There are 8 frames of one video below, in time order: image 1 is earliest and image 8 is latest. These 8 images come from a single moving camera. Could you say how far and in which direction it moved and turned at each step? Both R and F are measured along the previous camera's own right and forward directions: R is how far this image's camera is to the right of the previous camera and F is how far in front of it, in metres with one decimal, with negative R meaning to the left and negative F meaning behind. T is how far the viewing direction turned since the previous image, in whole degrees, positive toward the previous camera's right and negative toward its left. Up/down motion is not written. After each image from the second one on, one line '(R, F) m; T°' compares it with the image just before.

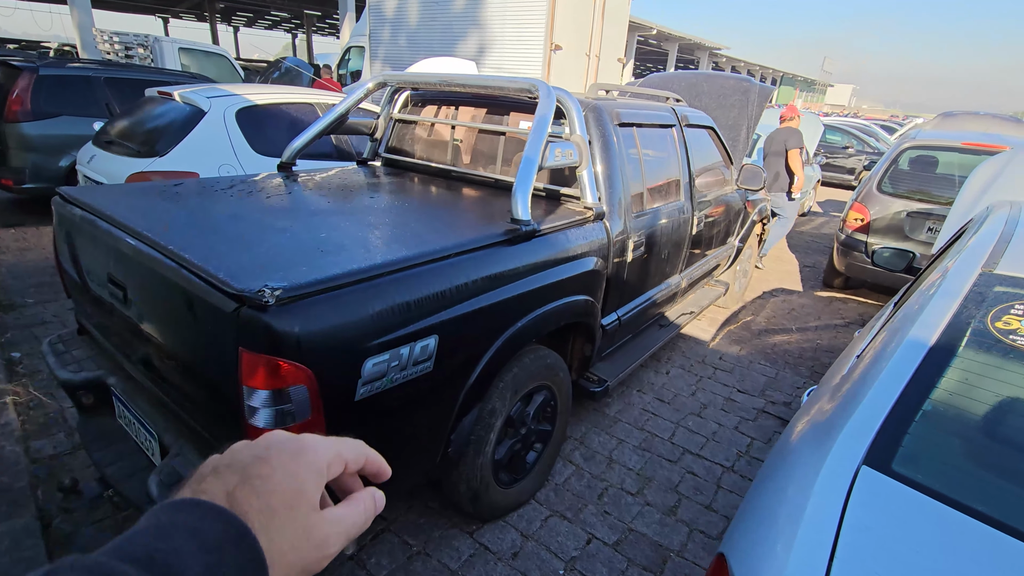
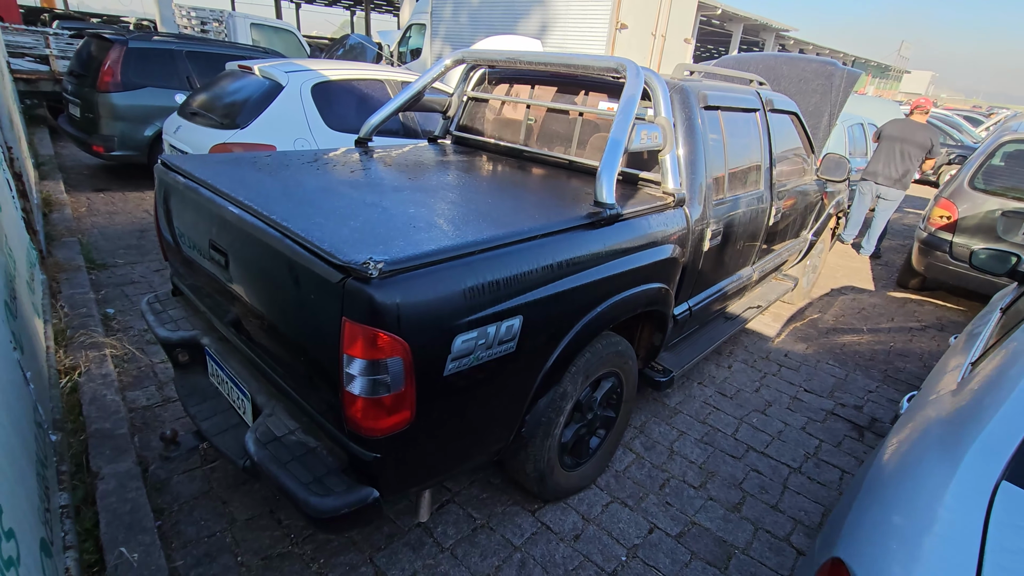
(-0.2, 0.0) m; -5°
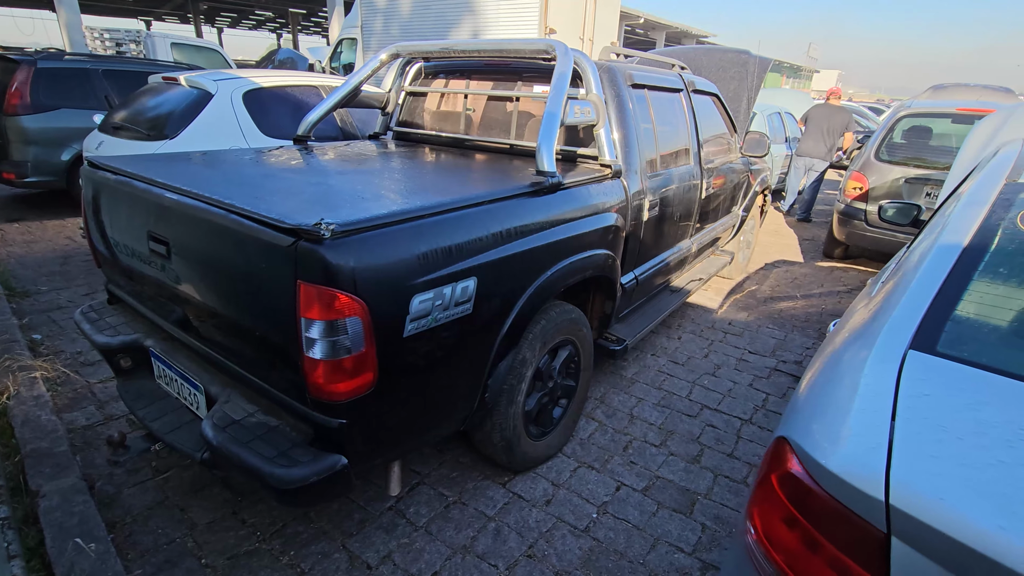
(0.0, -0.1) m; +5°
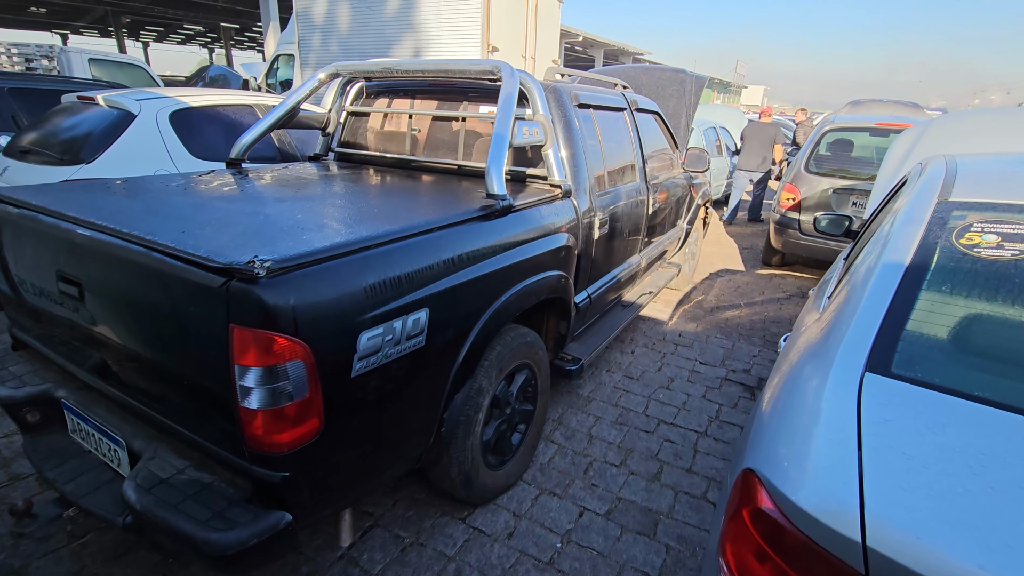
(0.0, +0.1) m; +5°
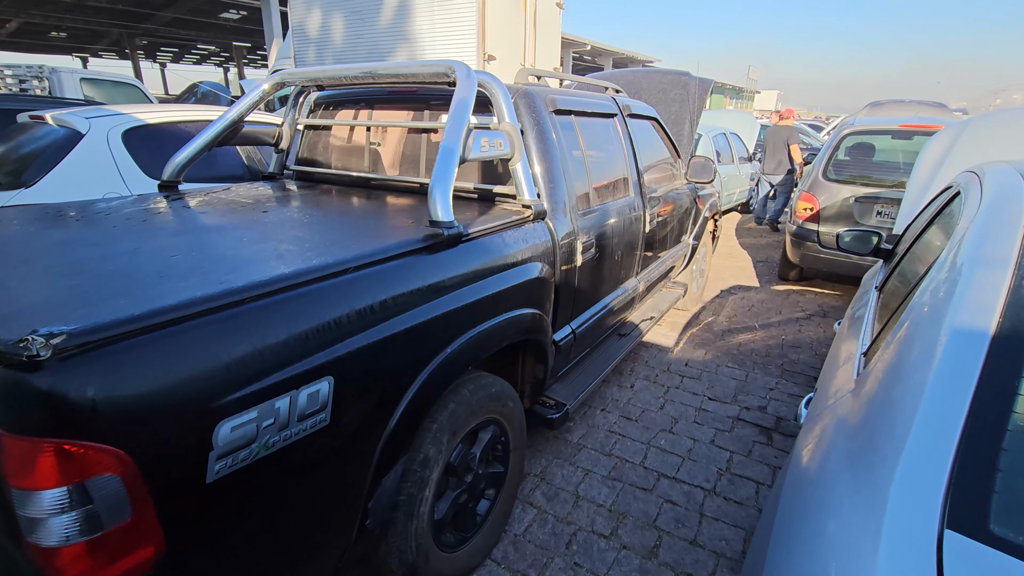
(+0.2, +0.4) m; -2°
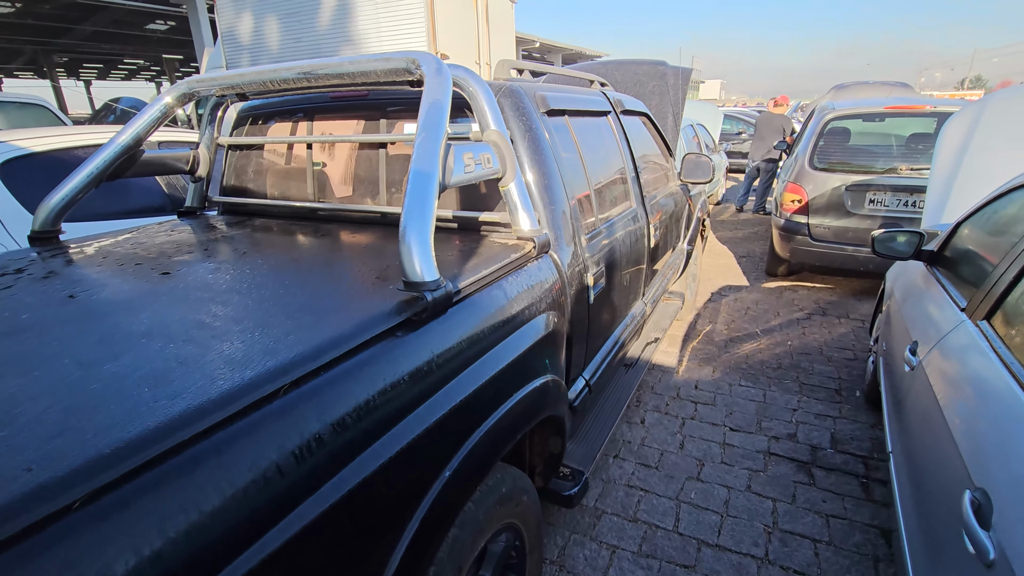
(-0.1, +0.5) m; +4°
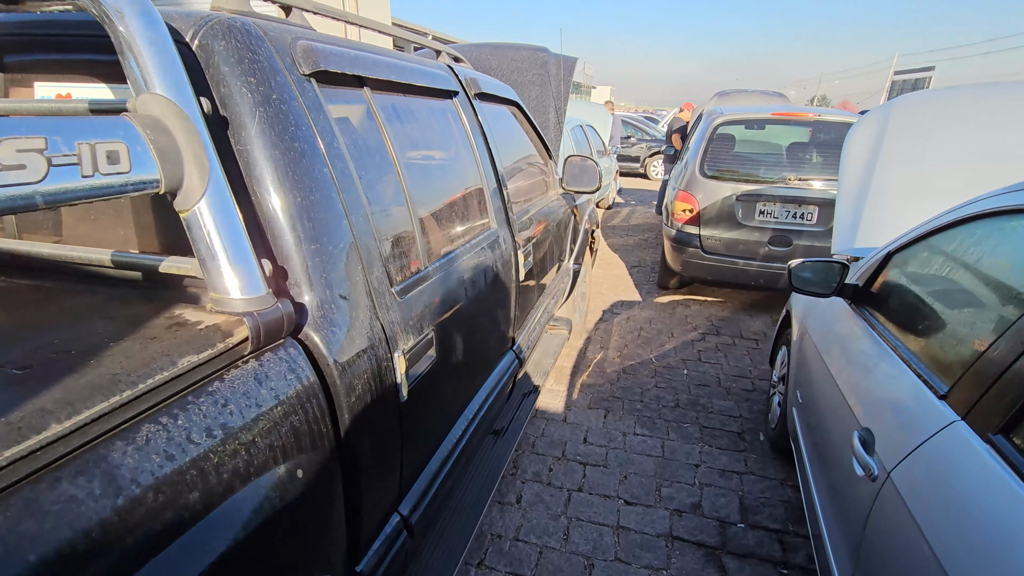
(+0.3, +0.8) m; +11°
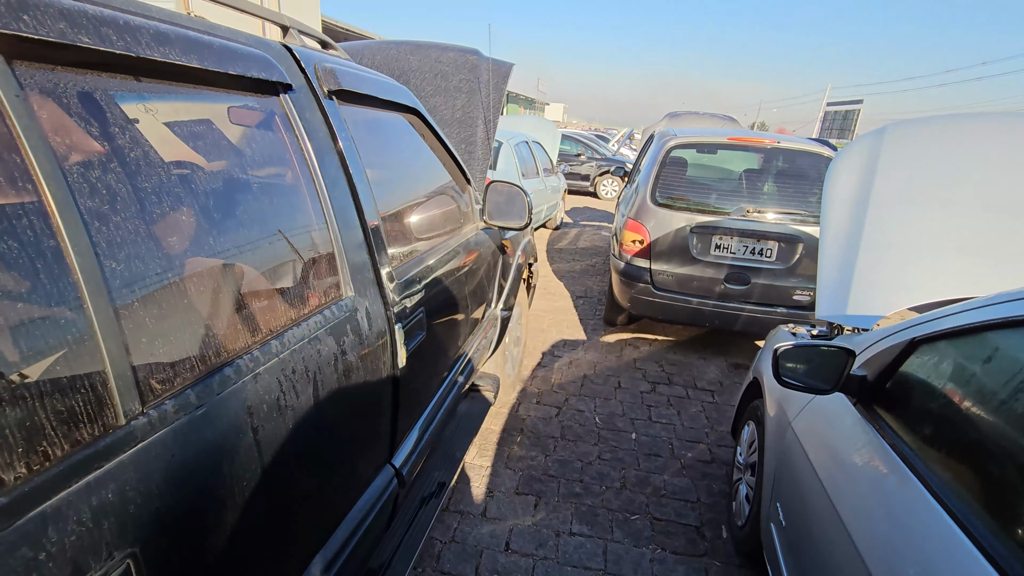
(+0.2, +0.6) m; +5°
